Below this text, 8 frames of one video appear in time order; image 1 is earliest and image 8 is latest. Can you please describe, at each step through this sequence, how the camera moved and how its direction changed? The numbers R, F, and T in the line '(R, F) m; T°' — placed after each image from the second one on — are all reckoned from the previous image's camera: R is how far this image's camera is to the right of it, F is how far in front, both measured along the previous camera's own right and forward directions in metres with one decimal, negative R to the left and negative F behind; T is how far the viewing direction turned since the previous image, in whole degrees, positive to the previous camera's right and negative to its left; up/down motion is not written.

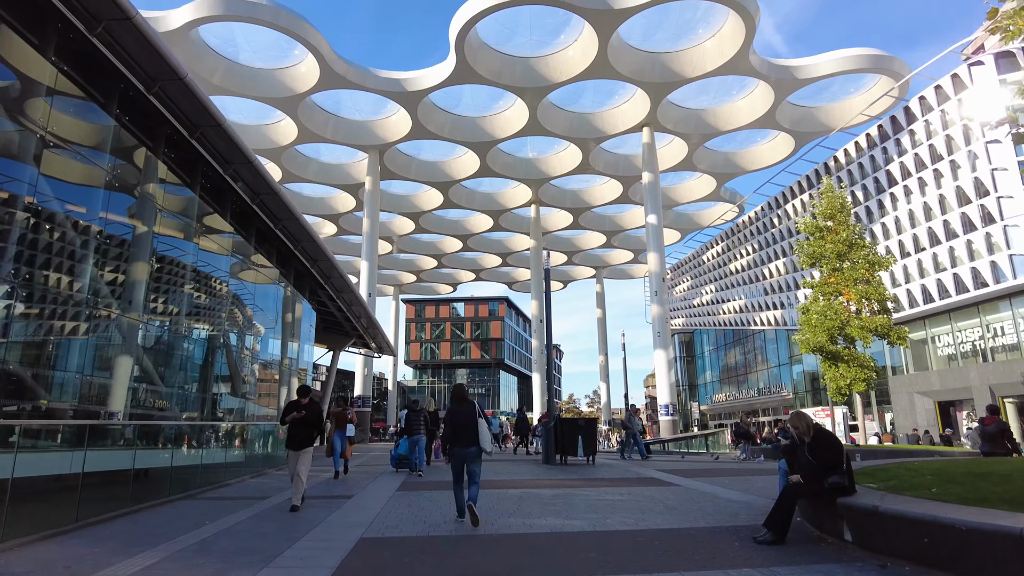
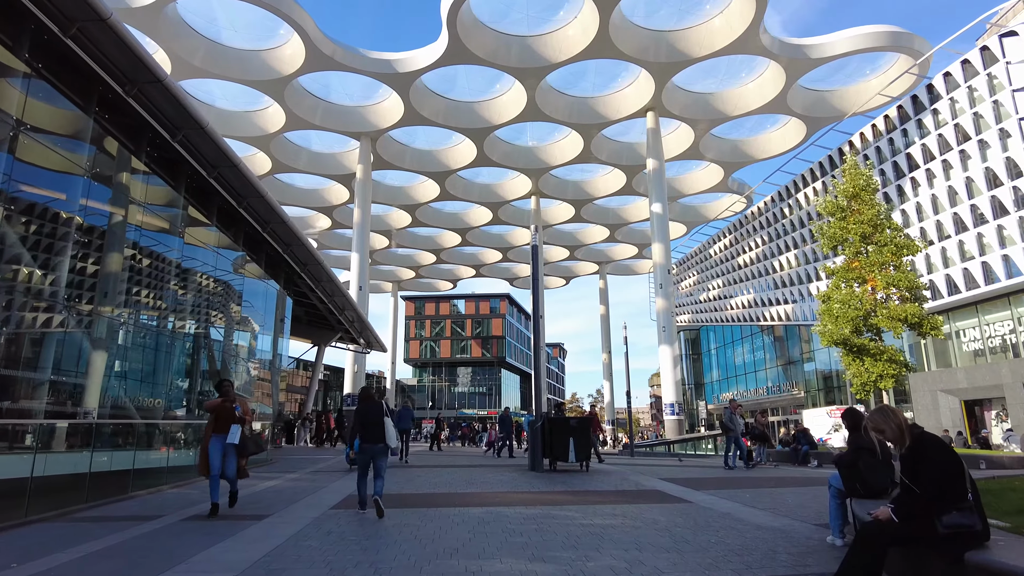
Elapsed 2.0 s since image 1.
(+0.3, +1.4) m; 0°
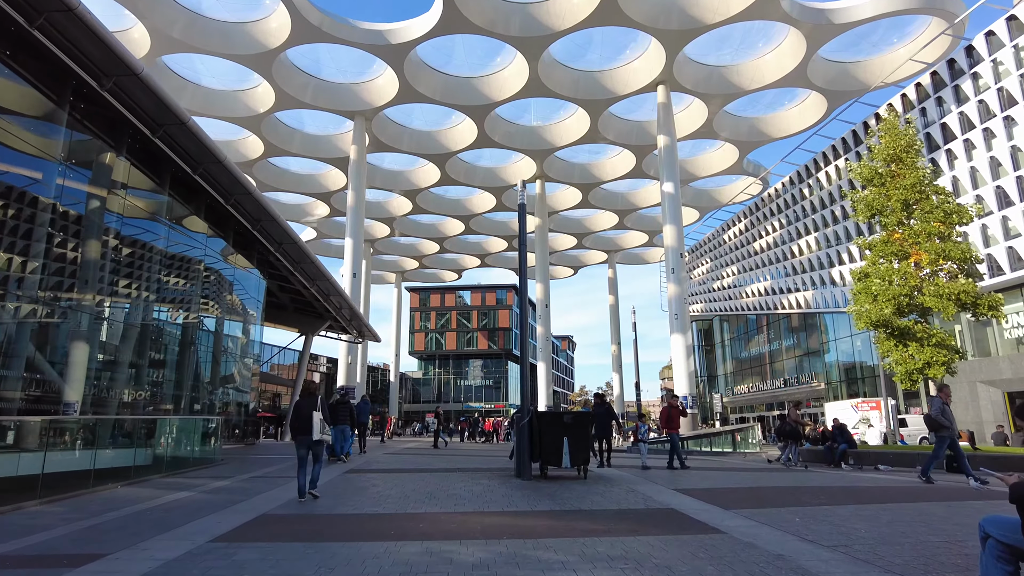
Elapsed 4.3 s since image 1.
(+0.3, +1.7) m; -1°
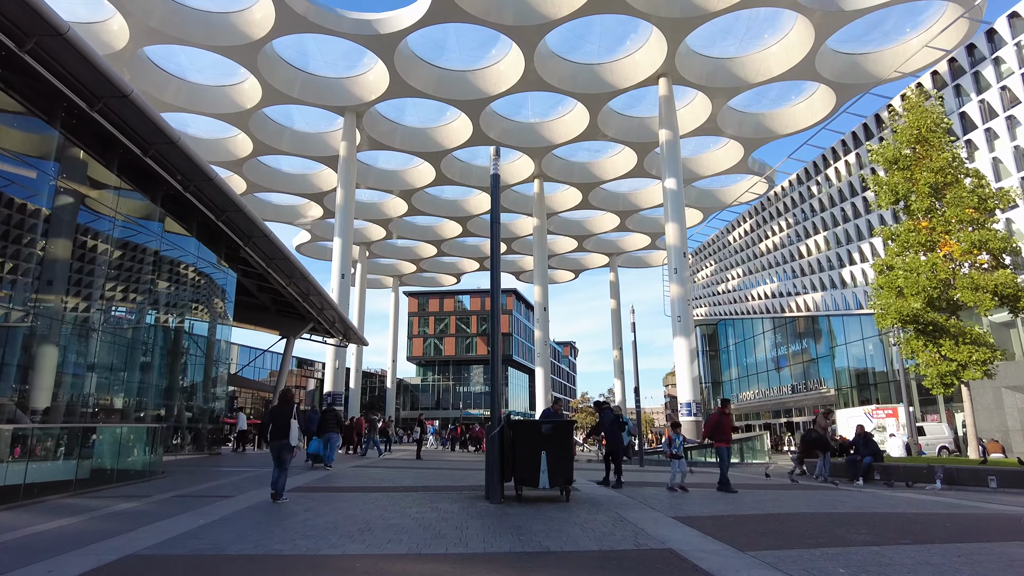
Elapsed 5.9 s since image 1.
(+0.3, +1.2) m; 0°
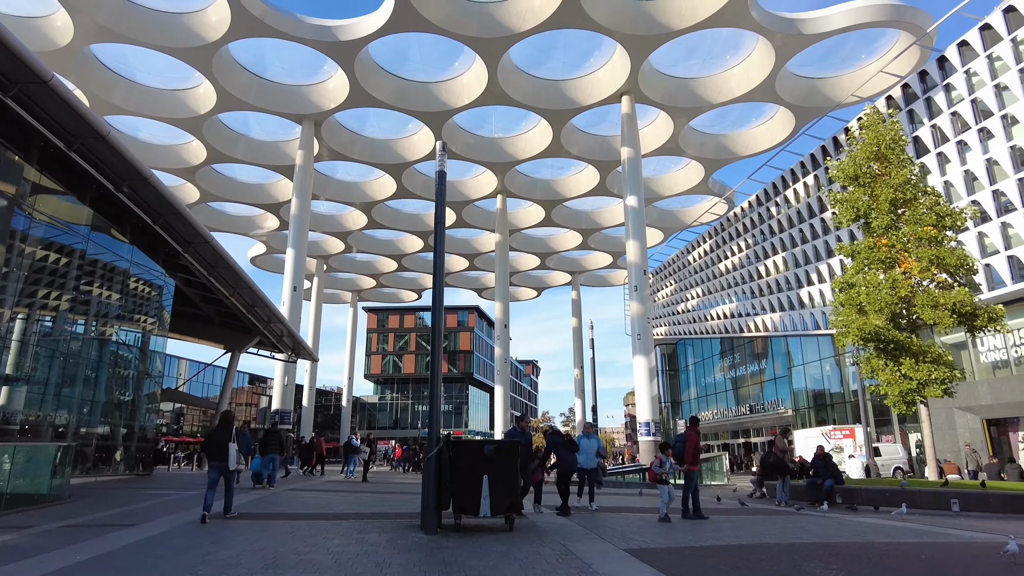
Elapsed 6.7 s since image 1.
(+0.2, +0.5) m; +3°
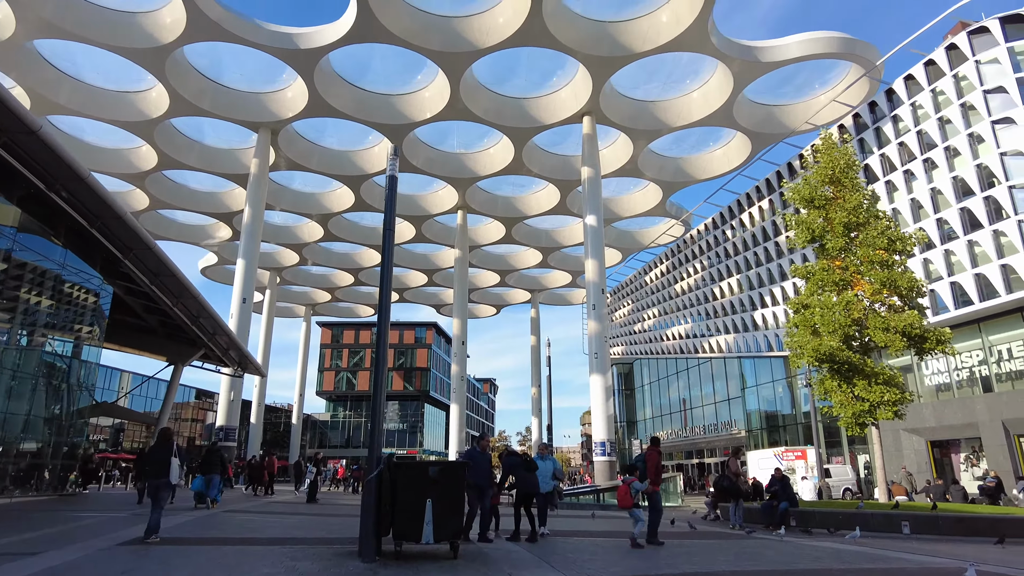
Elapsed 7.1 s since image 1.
(+0.1, +0.3) m; +4°
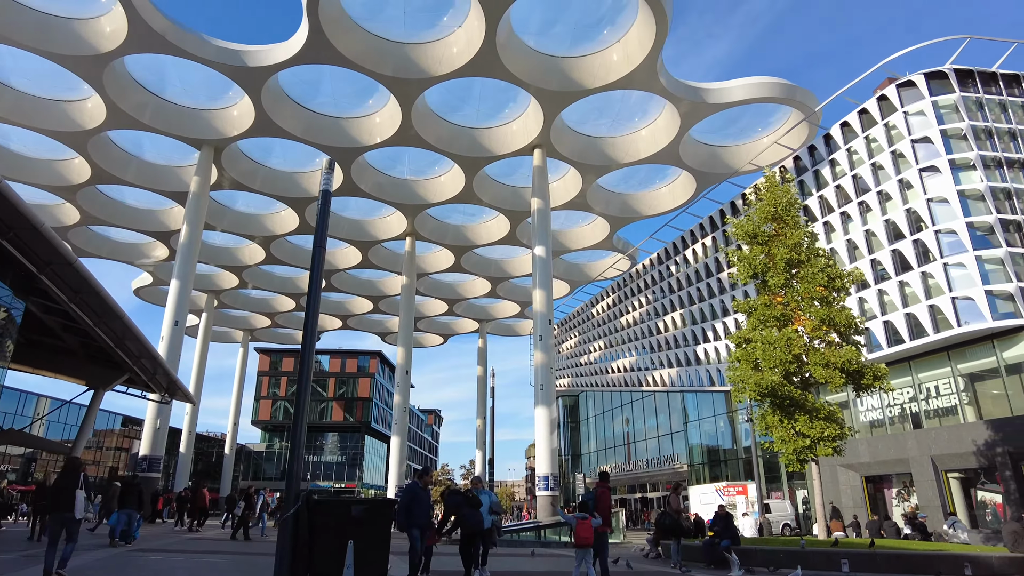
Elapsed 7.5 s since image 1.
(+0.1, +0.3) m; +4°
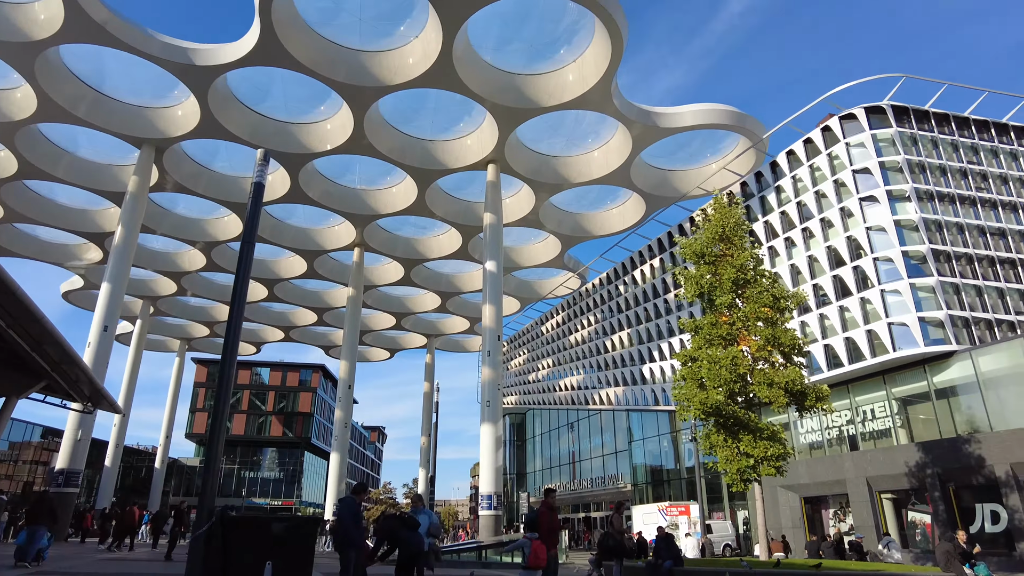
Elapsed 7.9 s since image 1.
(0.0, +0.2) m; +4°
